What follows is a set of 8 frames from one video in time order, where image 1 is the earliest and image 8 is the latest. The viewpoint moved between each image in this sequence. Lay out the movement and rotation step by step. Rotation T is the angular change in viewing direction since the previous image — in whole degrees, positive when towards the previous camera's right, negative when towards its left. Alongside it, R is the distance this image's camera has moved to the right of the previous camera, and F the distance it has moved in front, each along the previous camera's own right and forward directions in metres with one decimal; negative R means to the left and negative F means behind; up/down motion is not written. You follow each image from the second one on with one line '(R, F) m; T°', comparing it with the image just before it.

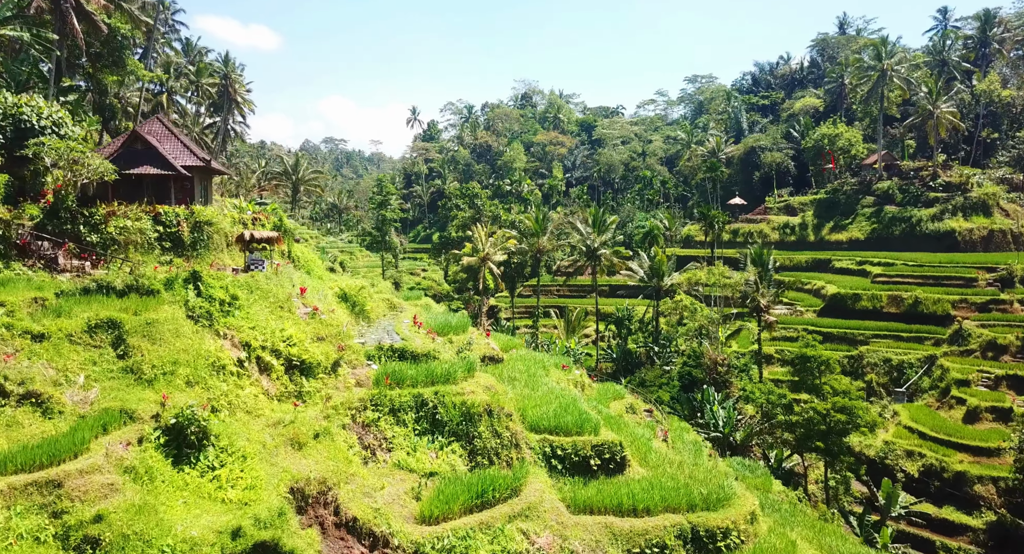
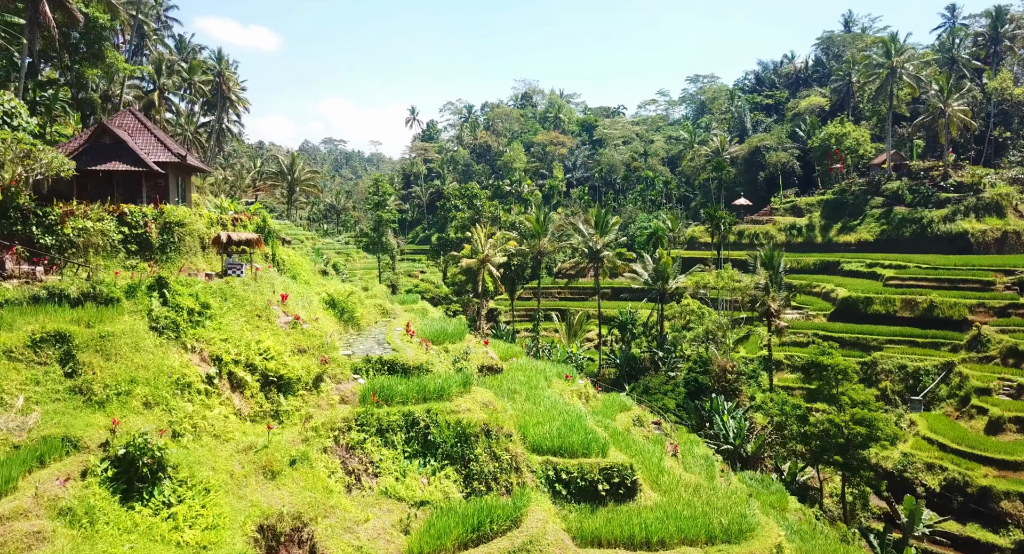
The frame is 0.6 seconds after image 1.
(0.0, +1.5) m; 0°
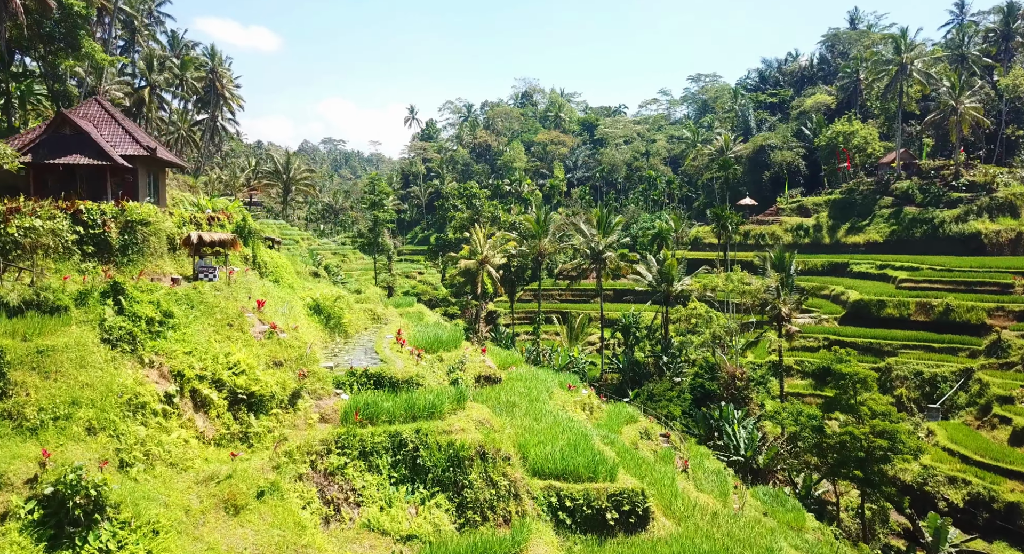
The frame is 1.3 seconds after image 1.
(0.0, +1.5) m; 0°
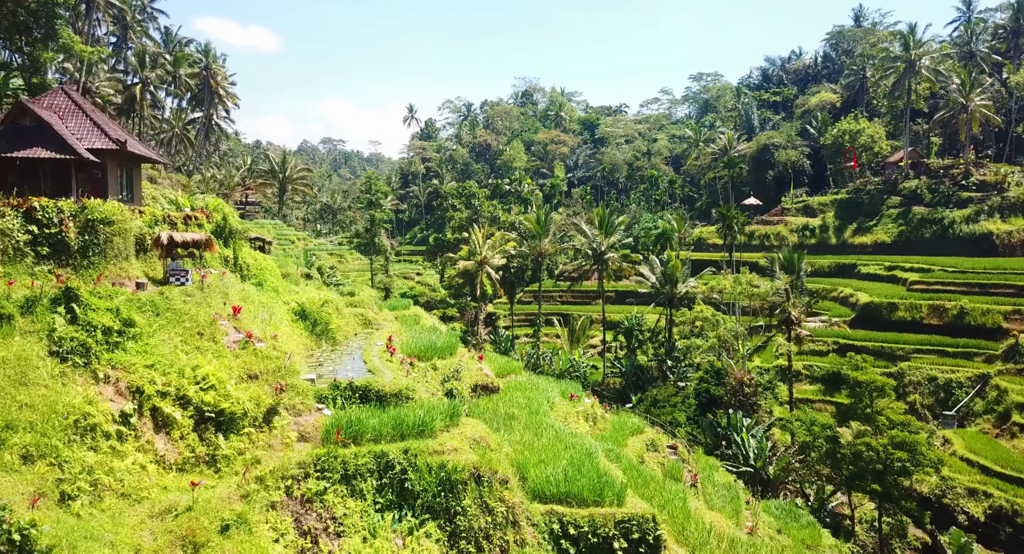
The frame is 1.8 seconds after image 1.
(0.0, +1.2) m; 0°
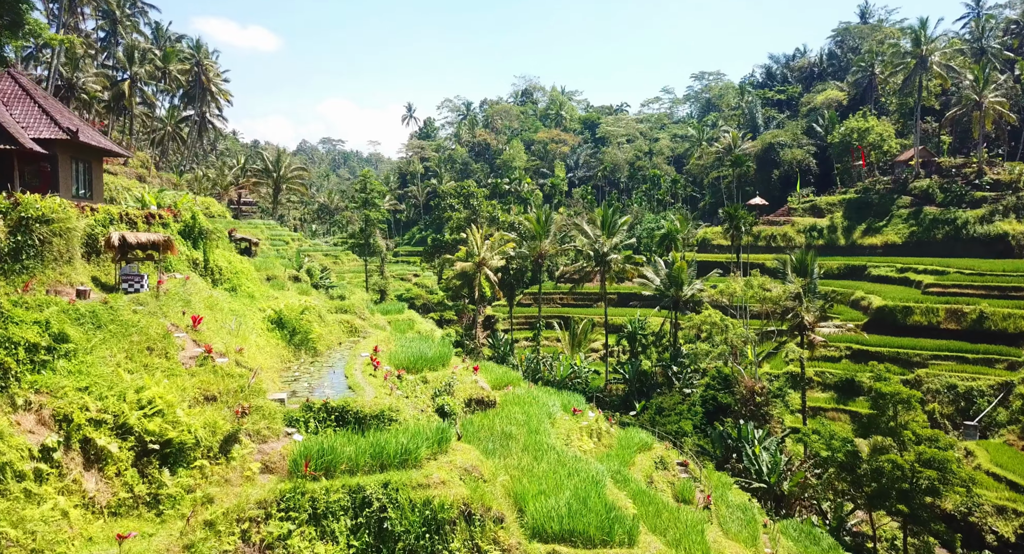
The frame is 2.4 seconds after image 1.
(+0.1, +1.6) m; 0°
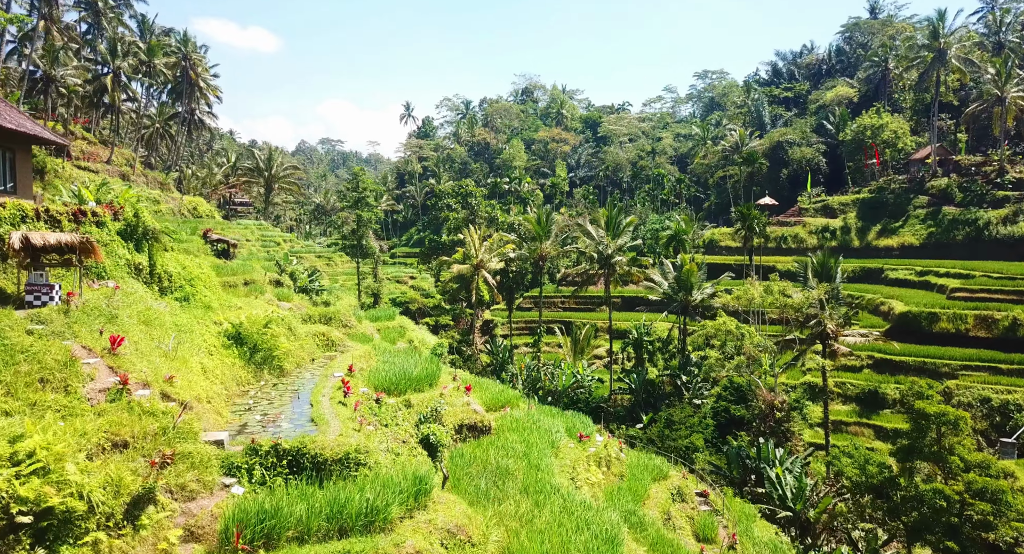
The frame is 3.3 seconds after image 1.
(+0.1, +2.4) m; 0°
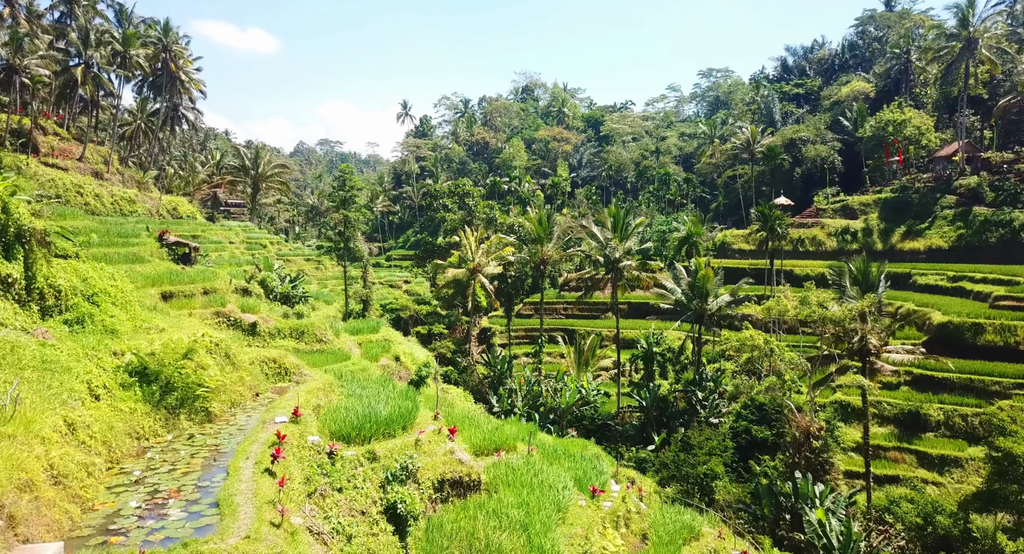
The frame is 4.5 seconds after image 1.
(+0.1, +3.5) m; 0°
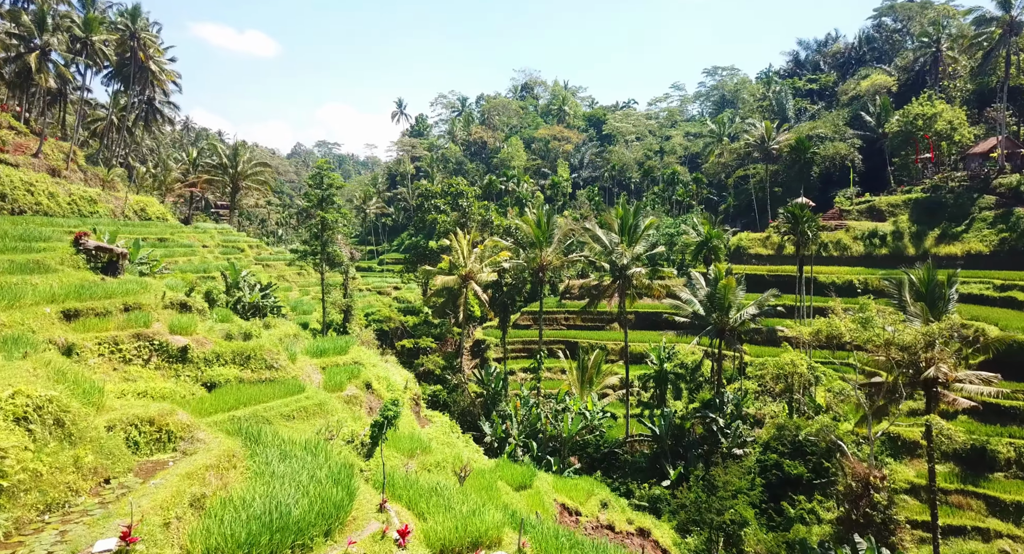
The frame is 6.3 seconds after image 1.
(+0.2, +4.4) m; 0°
